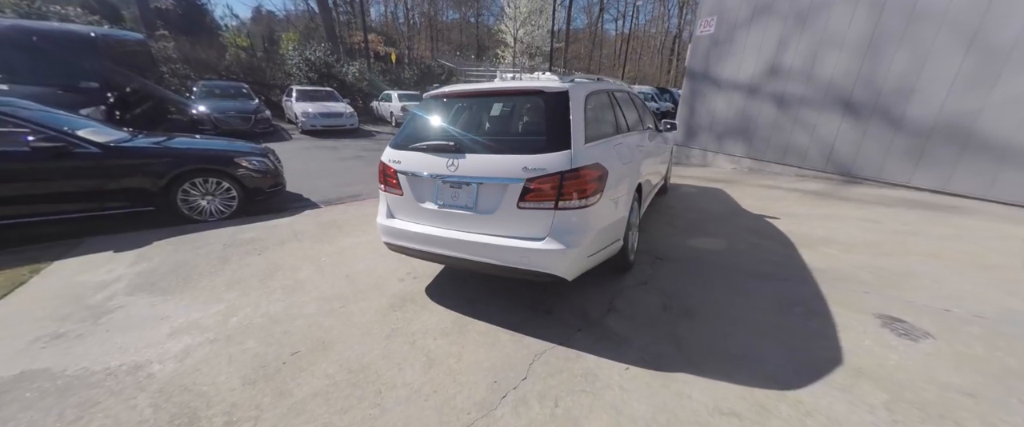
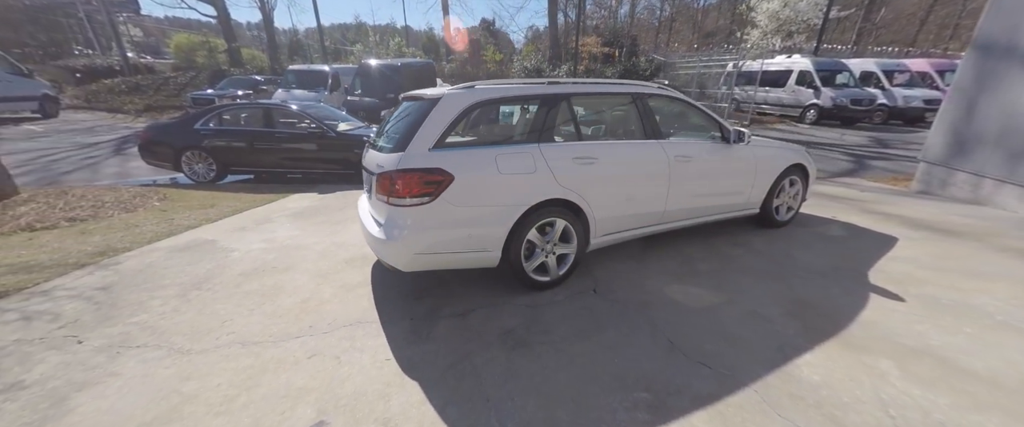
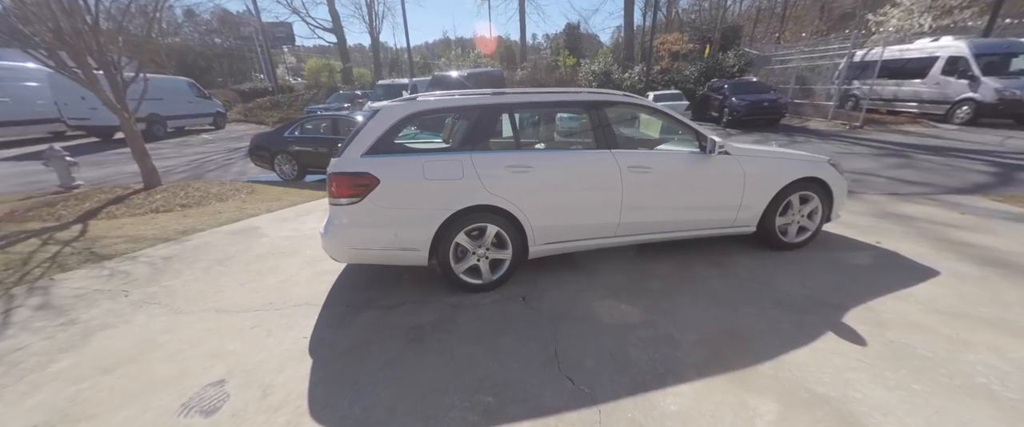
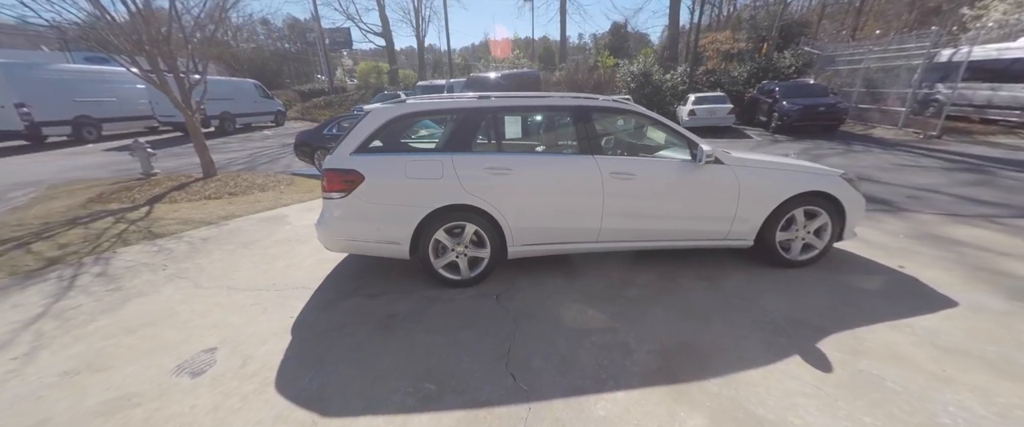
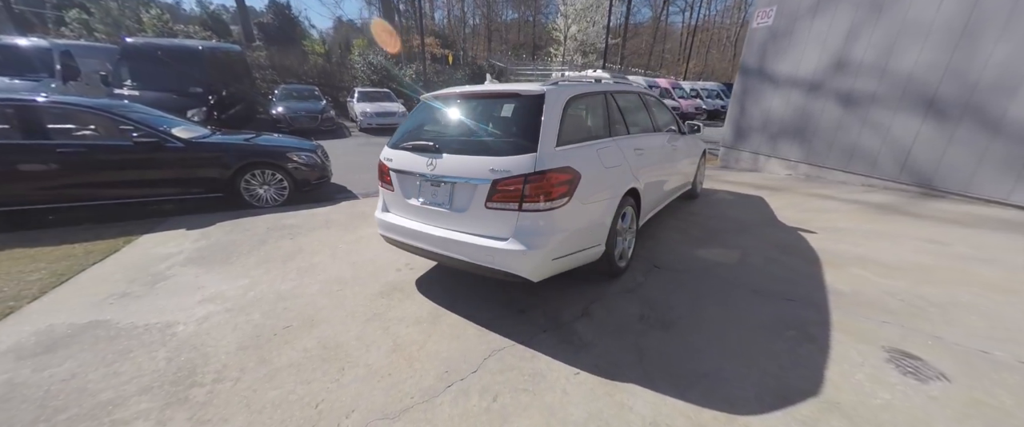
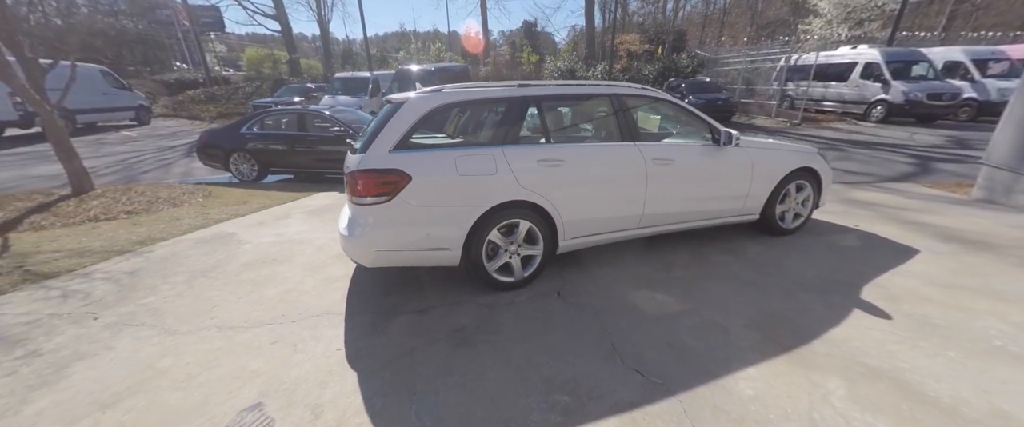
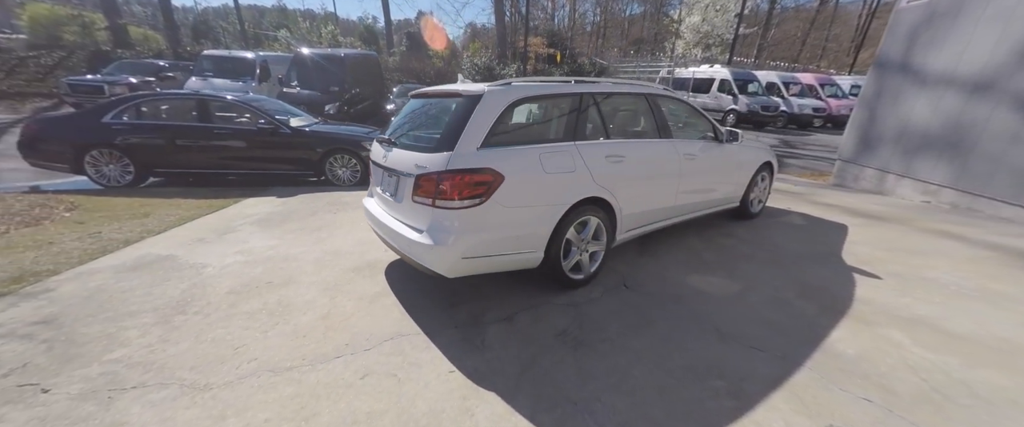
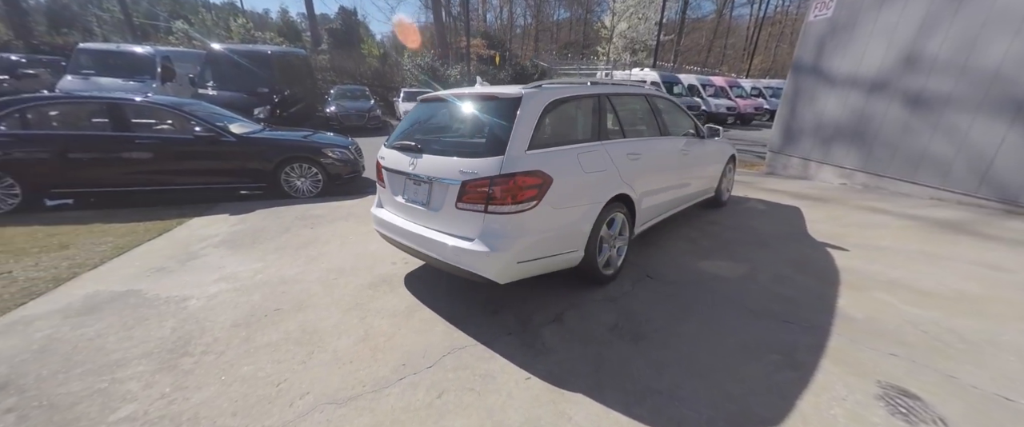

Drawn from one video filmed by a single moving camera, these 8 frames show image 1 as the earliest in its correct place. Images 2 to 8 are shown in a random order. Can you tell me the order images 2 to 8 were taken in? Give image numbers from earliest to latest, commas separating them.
5, 8, 7, 2, 6, 3, 4
